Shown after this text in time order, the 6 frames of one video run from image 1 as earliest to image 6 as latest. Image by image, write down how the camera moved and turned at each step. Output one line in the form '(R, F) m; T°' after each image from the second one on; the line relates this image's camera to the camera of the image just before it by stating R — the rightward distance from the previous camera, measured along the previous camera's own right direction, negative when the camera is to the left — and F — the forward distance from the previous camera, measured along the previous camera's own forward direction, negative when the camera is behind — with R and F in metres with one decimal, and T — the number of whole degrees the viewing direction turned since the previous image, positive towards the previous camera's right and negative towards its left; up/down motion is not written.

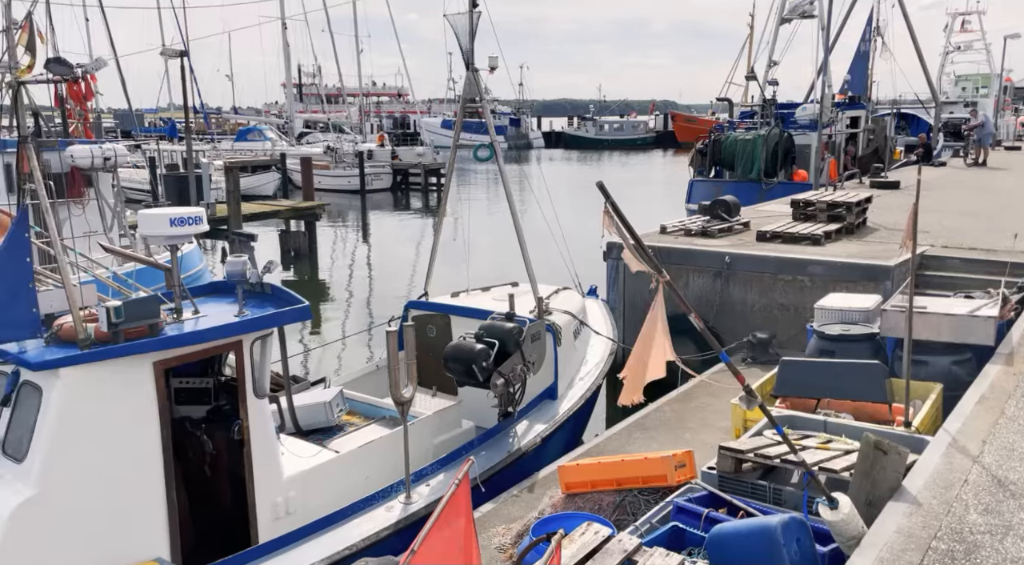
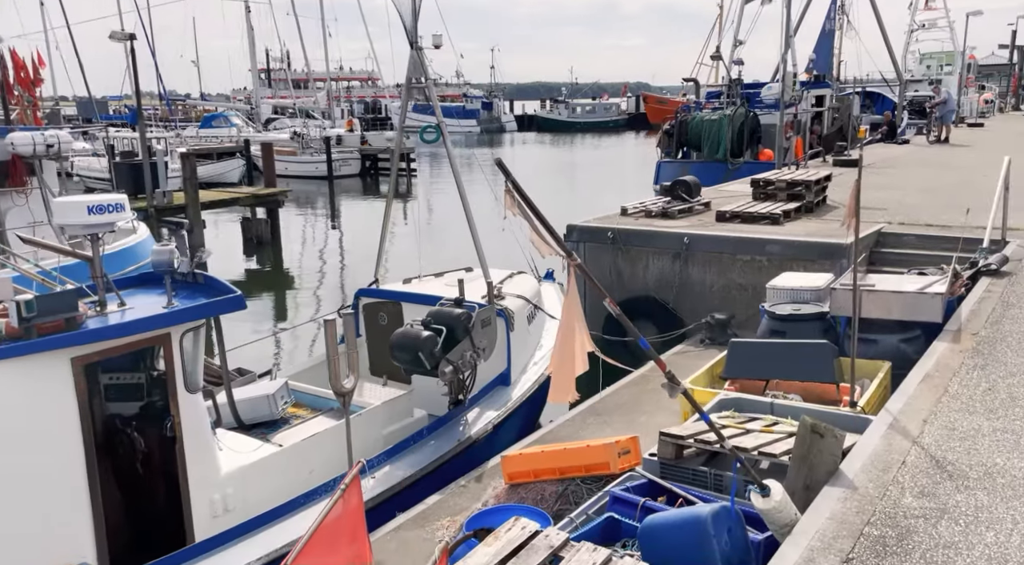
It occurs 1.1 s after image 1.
(+0.2, +0.1) m; +2°
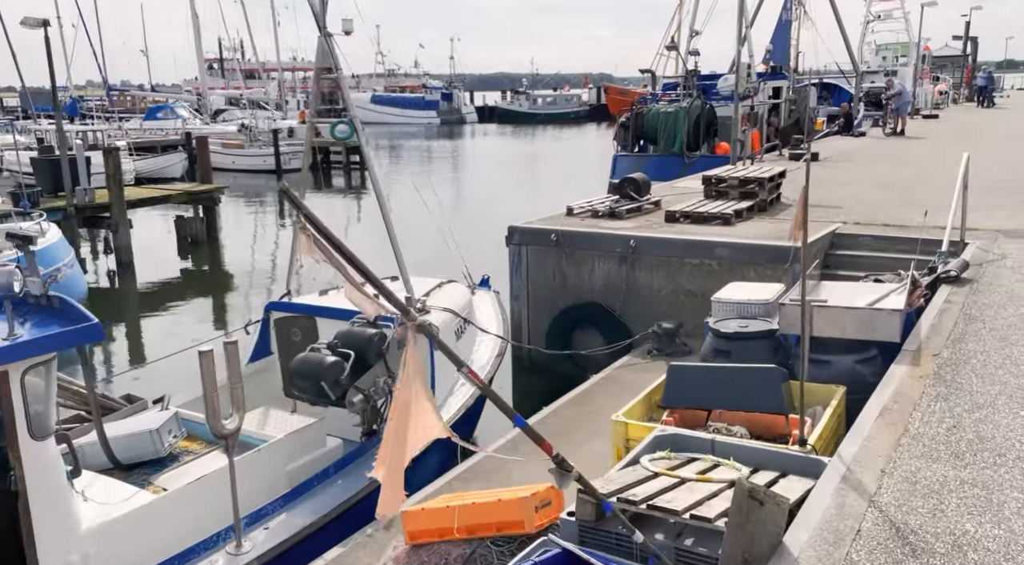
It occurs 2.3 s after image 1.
(+0.3, +0.6) m; +2°
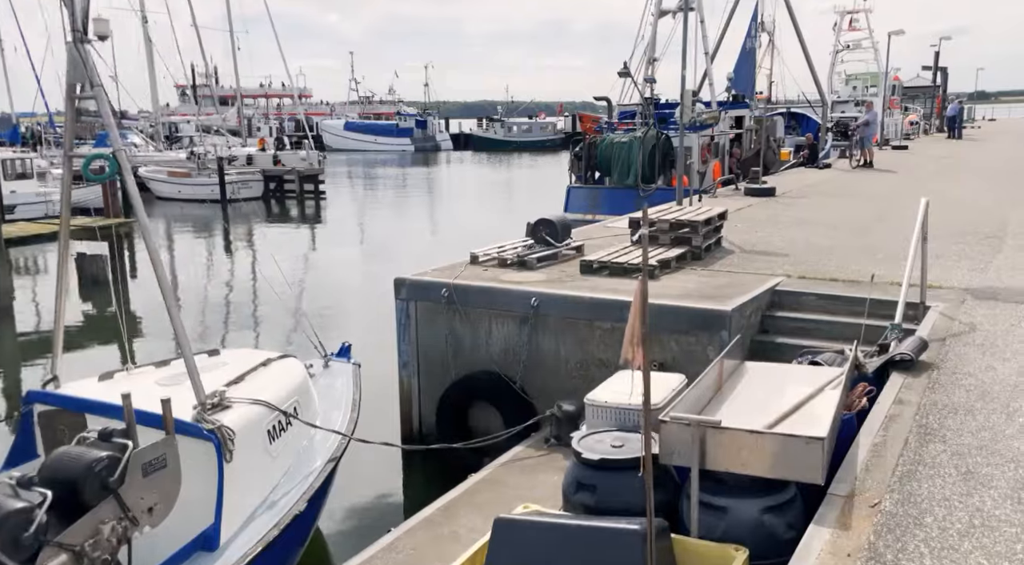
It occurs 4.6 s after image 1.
(+0.8, +1.5) m; +1°
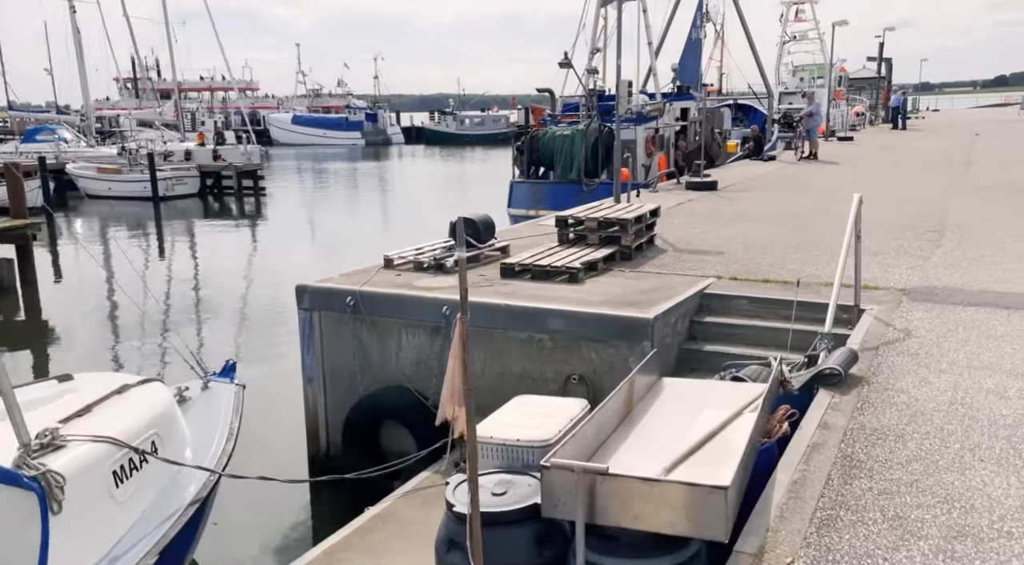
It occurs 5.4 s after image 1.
(+0.4, +0.6) m; +3°
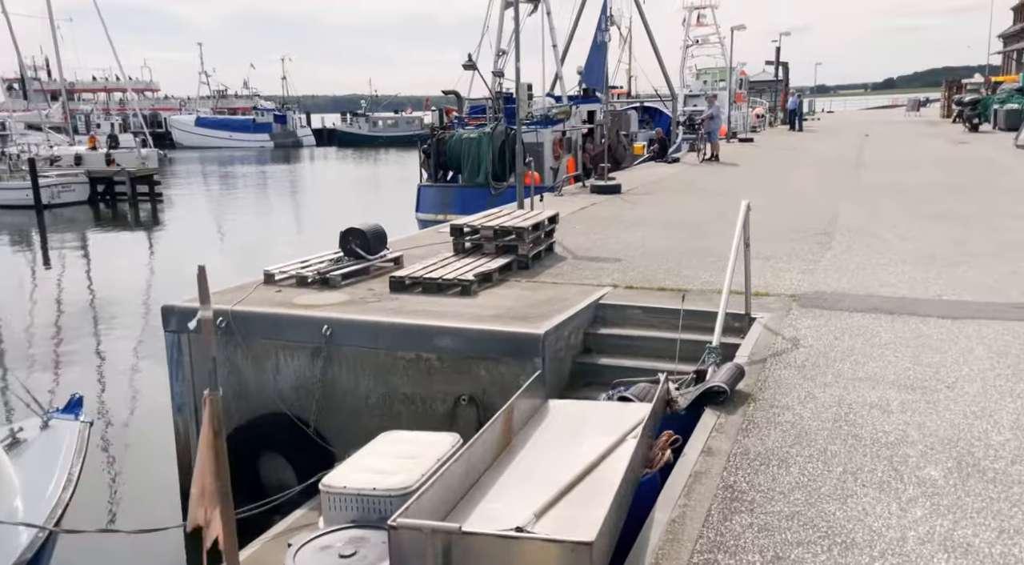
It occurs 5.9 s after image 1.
(+0.2, +0.3) m; +5°
